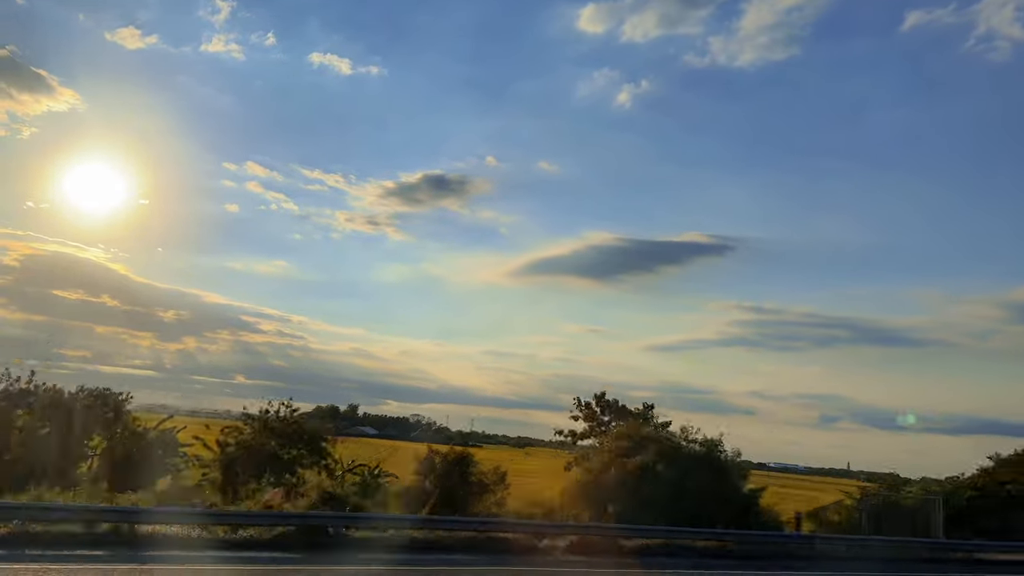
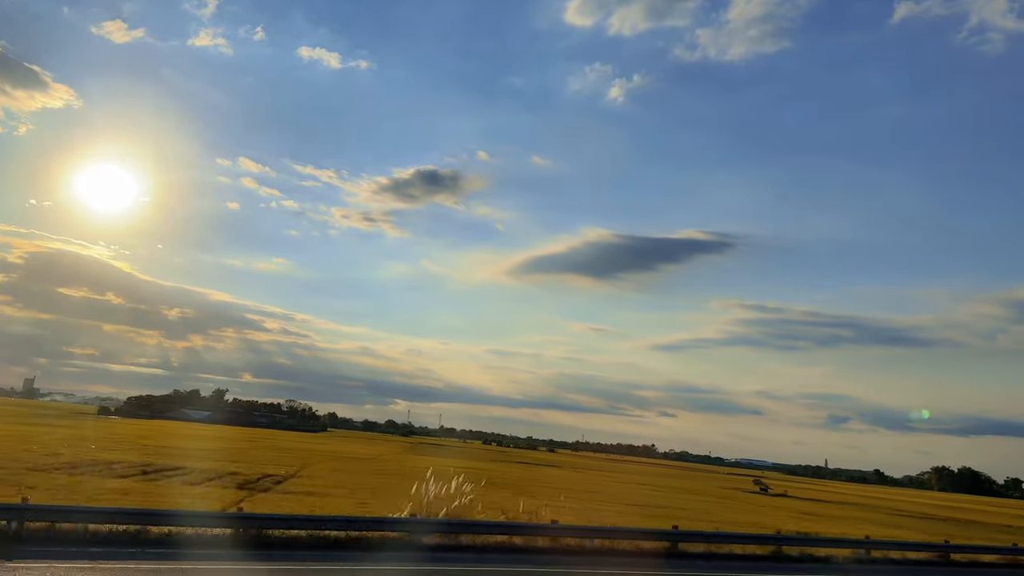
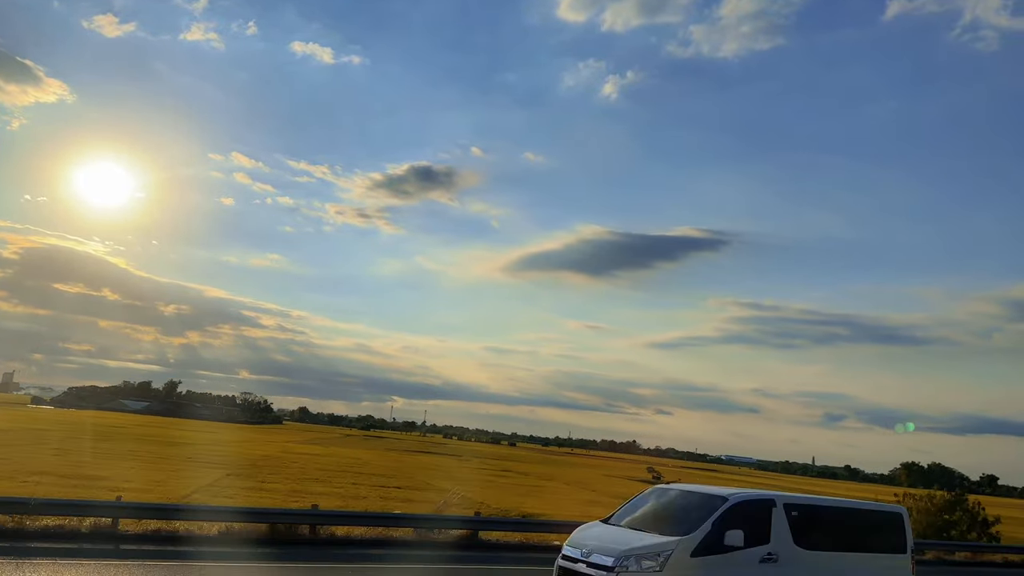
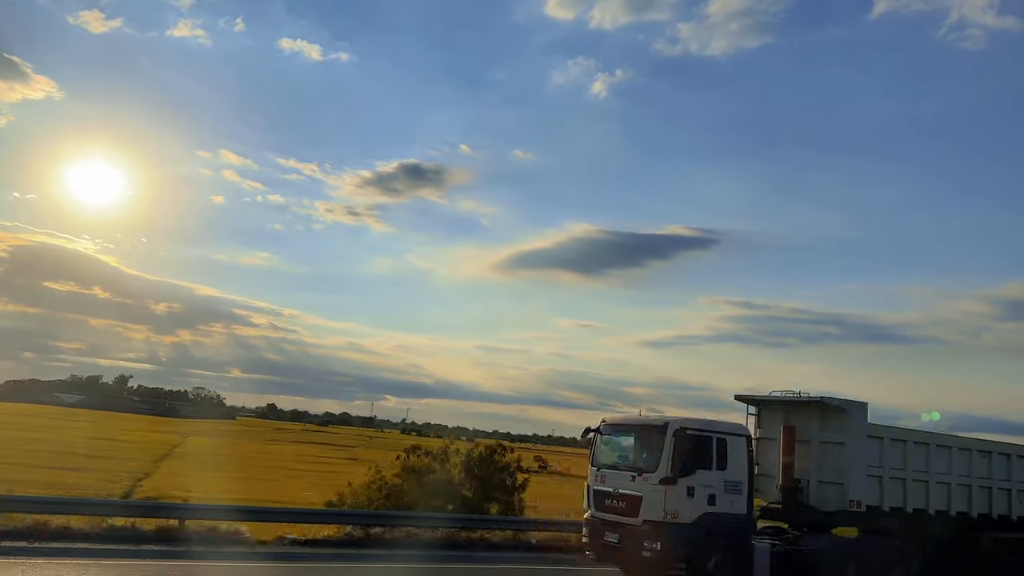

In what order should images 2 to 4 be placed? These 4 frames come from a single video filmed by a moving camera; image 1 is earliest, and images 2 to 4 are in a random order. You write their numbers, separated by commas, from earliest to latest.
2, 3, 4
